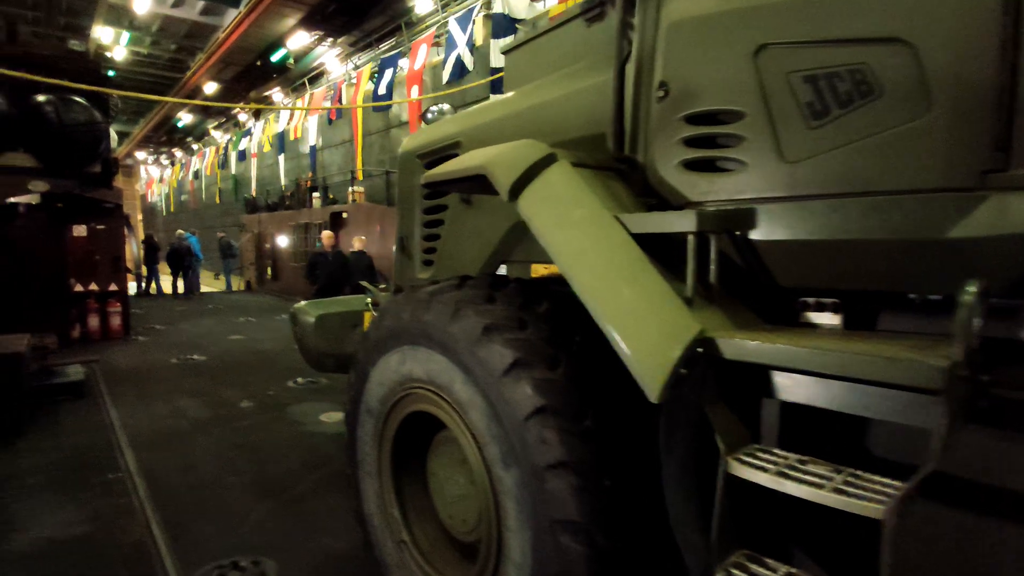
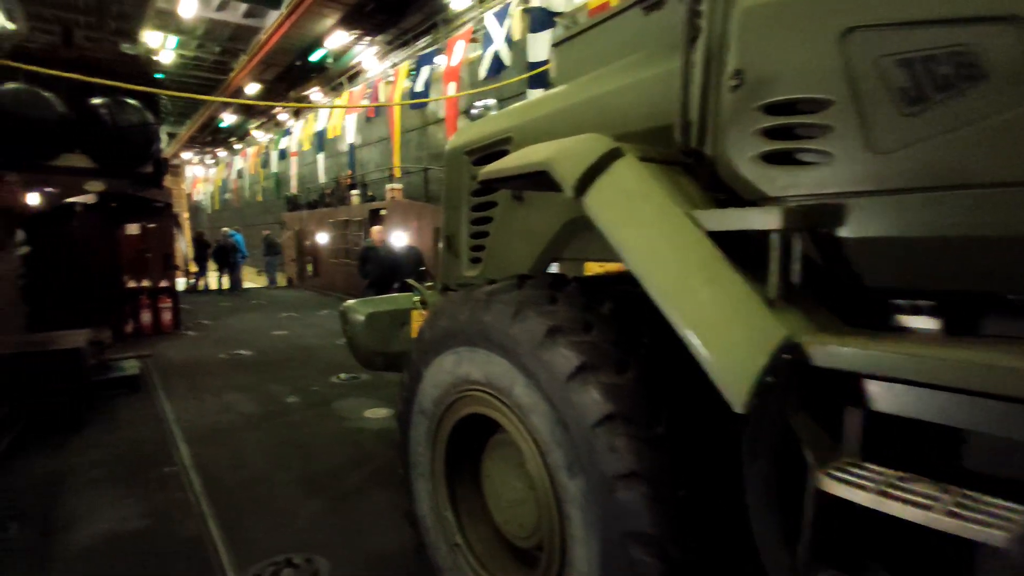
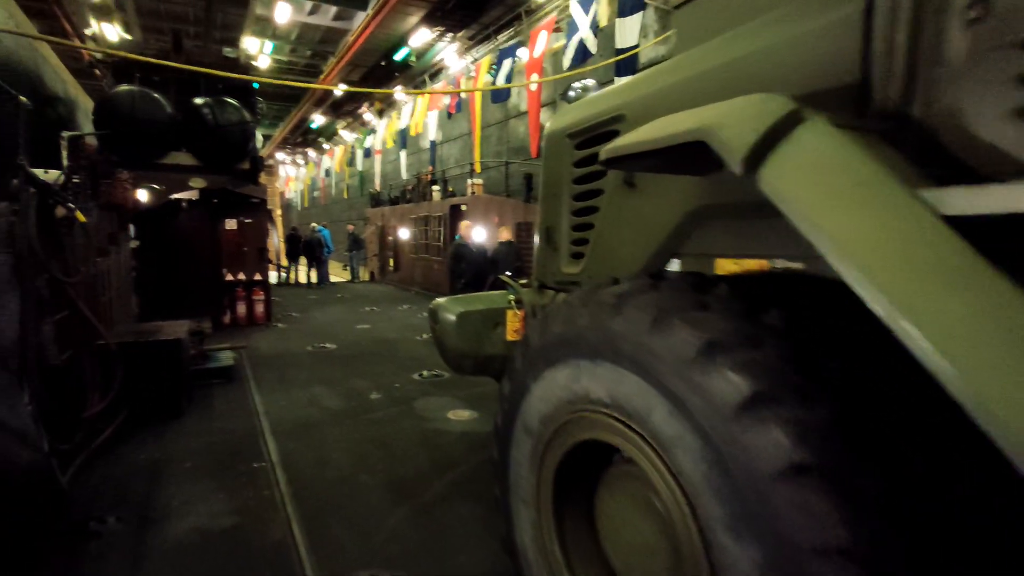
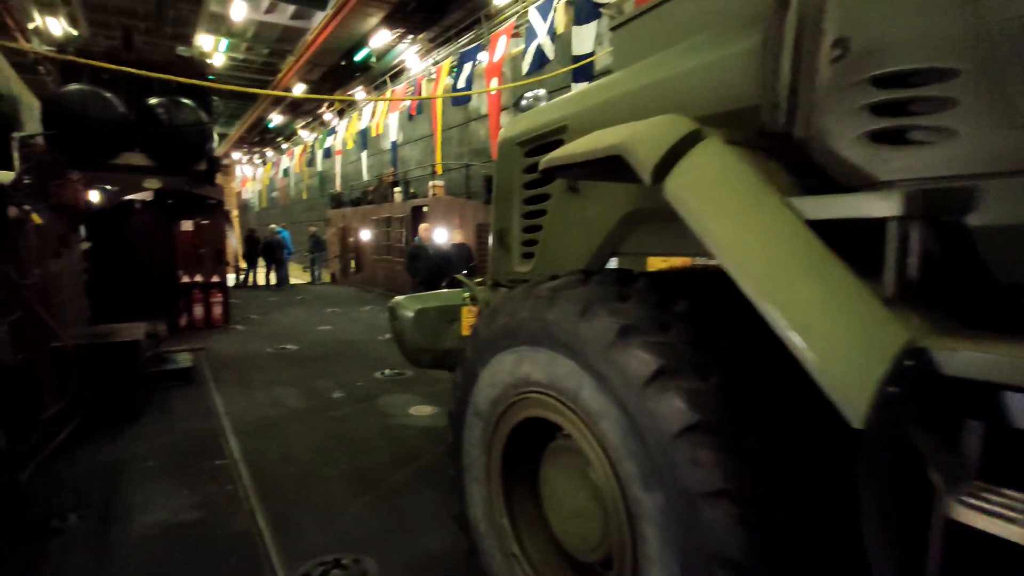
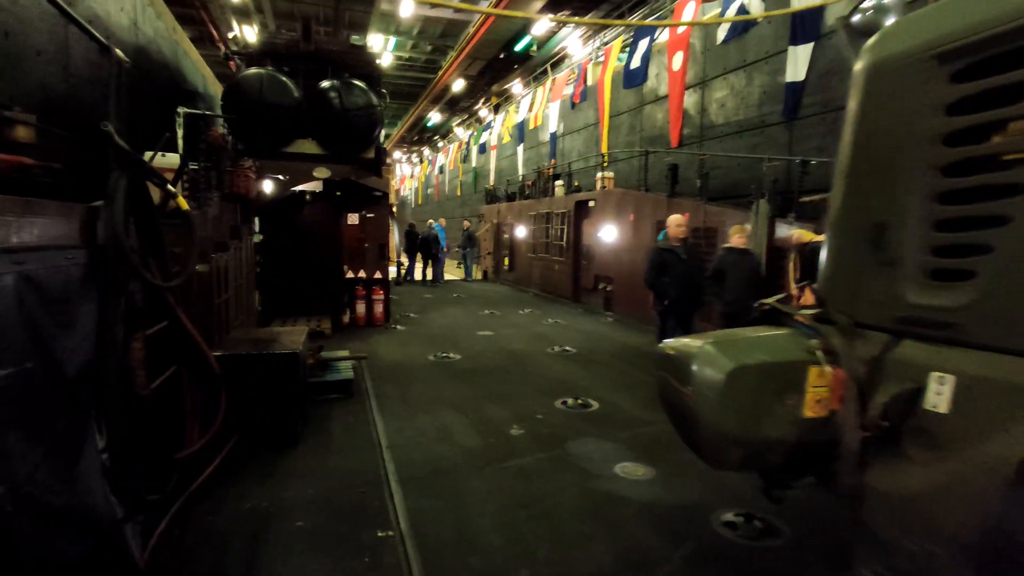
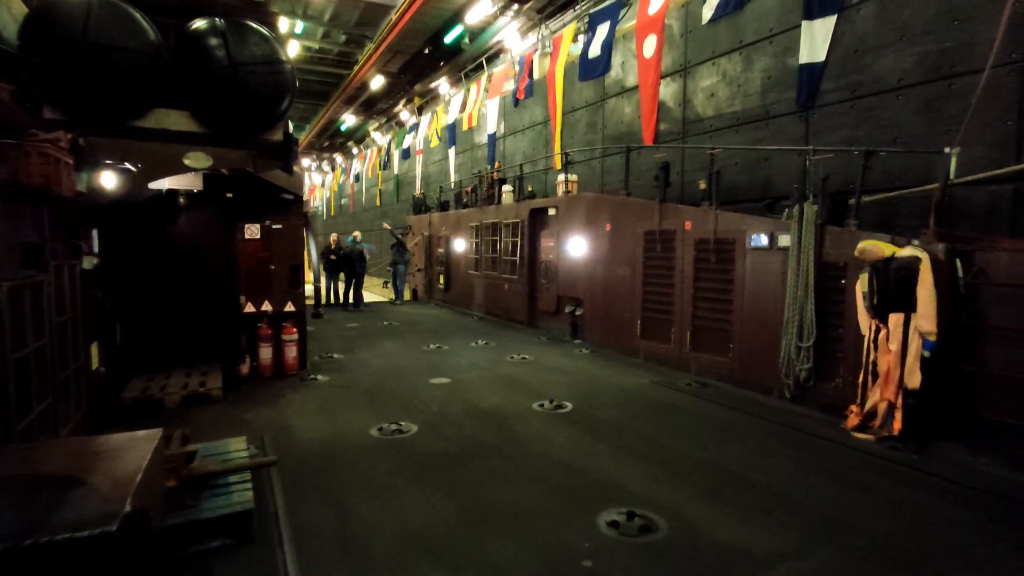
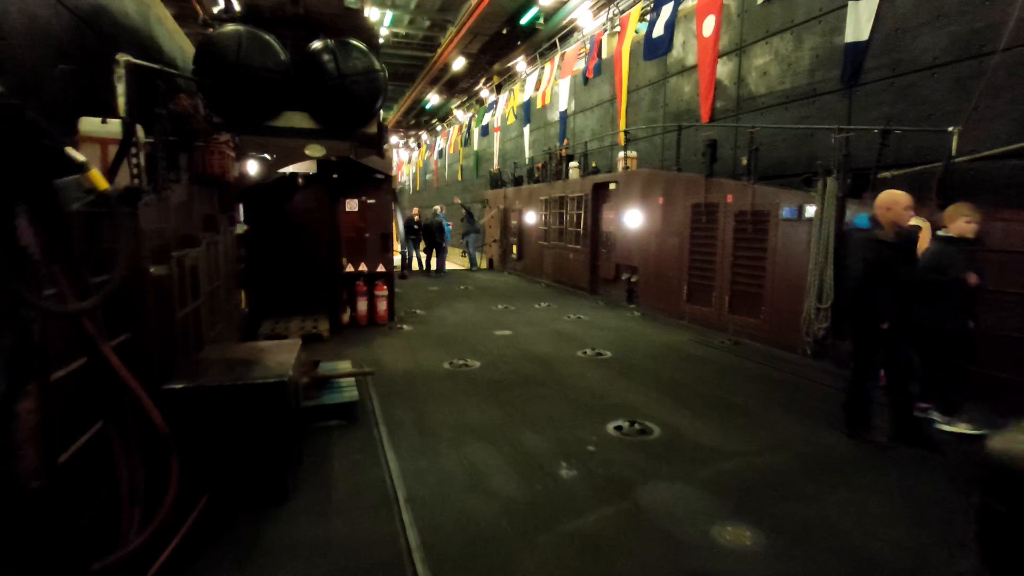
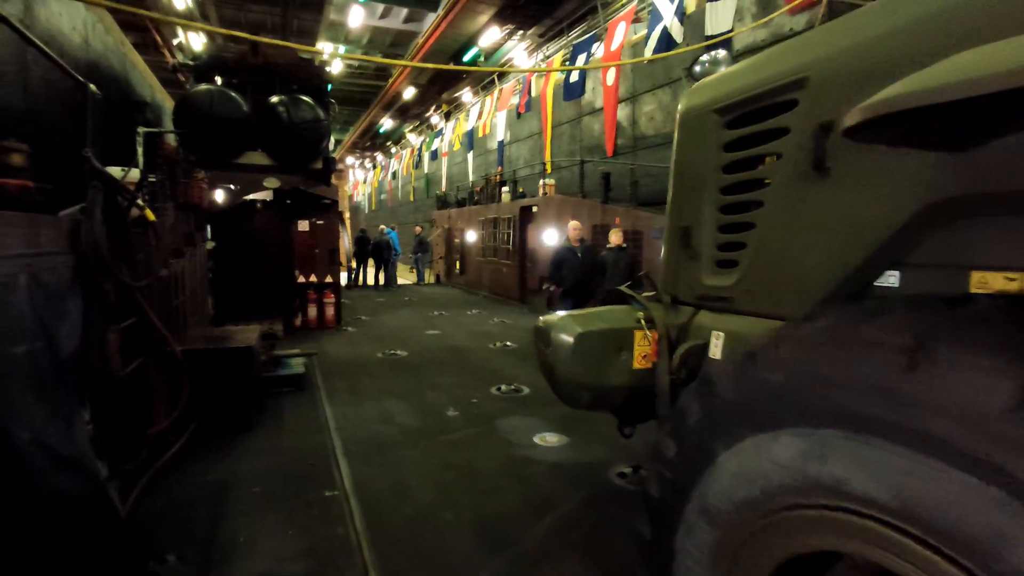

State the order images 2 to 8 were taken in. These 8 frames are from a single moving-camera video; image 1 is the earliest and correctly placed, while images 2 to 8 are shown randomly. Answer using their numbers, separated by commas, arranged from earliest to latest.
2, 4, 3, 8, 5, 7, 6
